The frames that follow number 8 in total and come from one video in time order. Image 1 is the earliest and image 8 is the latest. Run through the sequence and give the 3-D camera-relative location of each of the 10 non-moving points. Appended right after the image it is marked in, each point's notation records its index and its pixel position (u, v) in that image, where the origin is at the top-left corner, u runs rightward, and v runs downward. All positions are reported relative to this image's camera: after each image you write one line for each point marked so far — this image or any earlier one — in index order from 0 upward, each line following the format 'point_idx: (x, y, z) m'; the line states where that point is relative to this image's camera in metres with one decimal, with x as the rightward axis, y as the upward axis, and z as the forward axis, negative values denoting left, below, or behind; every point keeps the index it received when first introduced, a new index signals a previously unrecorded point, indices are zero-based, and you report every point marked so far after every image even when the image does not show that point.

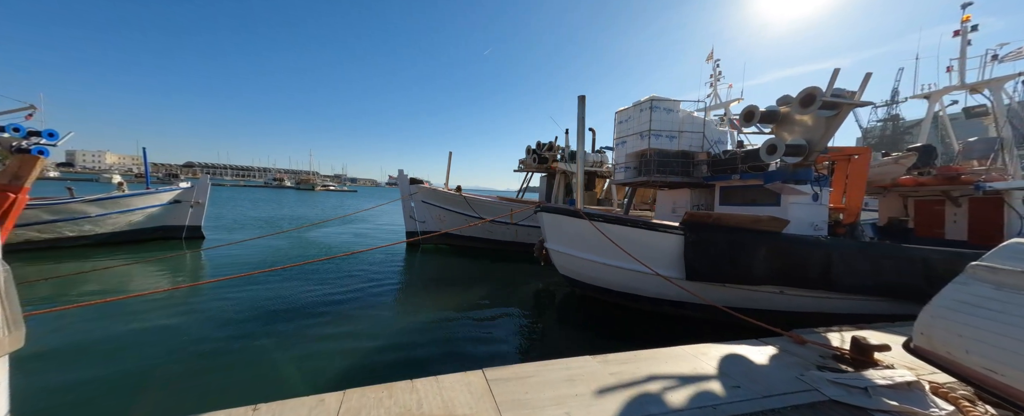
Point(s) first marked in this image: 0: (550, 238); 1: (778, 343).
0: (+0.7, -0.5, +5.4) m
1: (+1.8, -0.9, +2.3) m
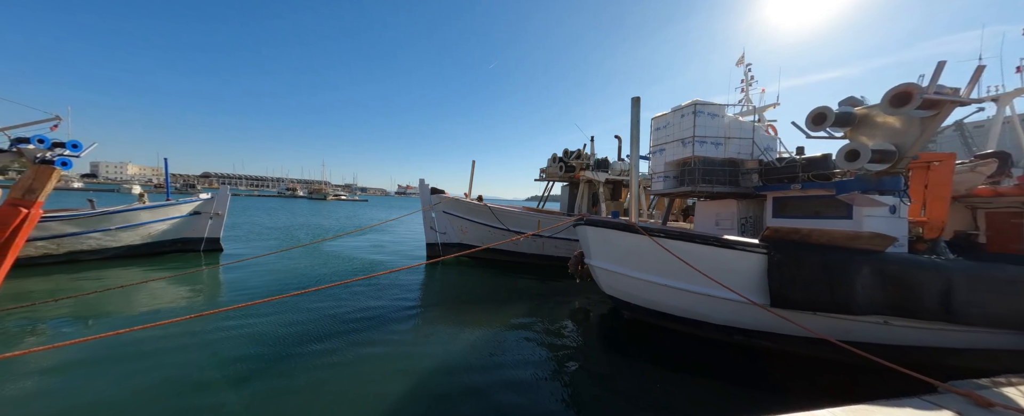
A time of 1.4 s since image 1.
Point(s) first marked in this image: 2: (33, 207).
0: (+1.3, -0.7, +4.9) m
1: (+2.3, -1.0, +1.8) m
2: (-5.1, 0.0, +3.6) m
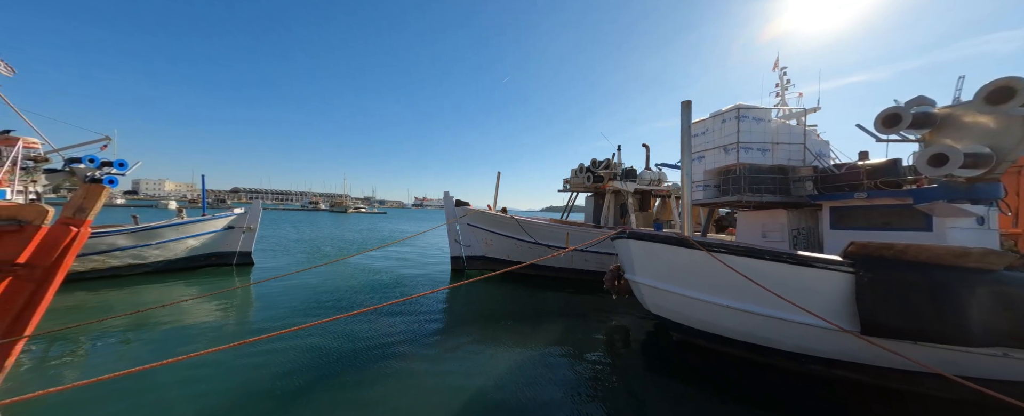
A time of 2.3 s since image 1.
0: (+1.8, -0.9, +4.6) m
1: (+2.7, -1.1, +1.4) m
2: (-4.6, -0.2, +3.6) m
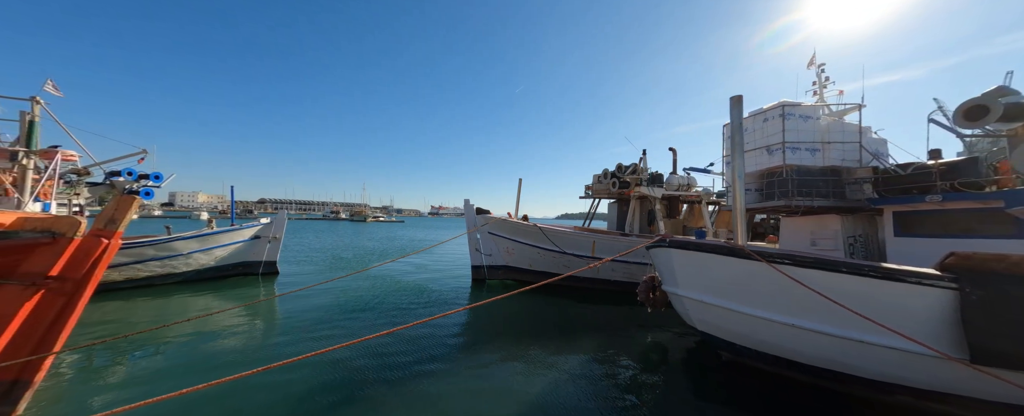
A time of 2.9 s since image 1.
0: (+2.3, -1.0, +4.2) m
1: (+3.0, -1.1, +1.0) m
2: (-4.2, -0.3, +3.6) m
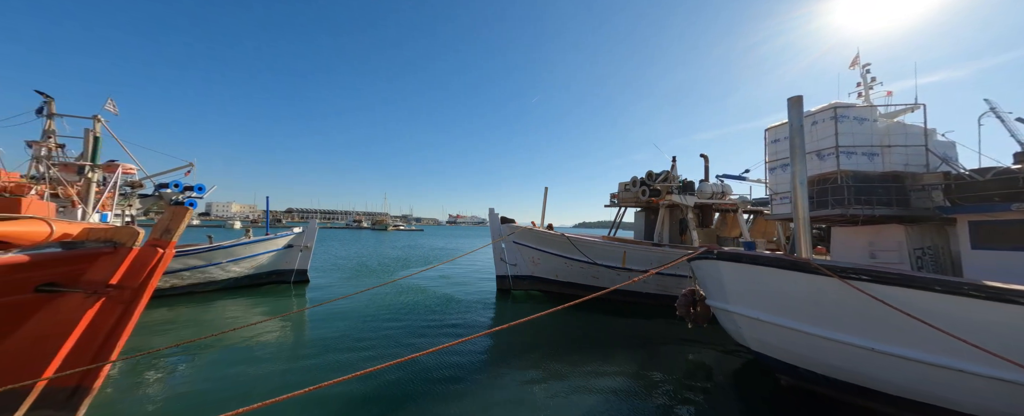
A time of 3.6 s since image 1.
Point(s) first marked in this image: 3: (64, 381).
0: (+2.7, -1.1, +4.0) m
1: (+3.3, -1.1, +0.7) m
2: (-3.8, -0.4, +3.7) m
3: (-4.4, -1.7, +3.3) m
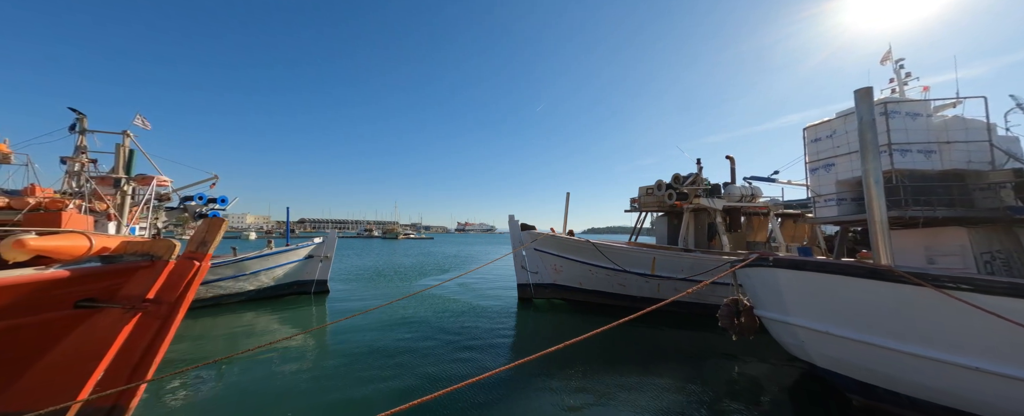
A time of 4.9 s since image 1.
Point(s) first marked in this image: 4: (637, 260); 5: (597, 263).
0: (+3.2, -1.1, +3.7) m
1: (+3.7, -1.1, +0.4) m
2: (-3.3, -0.5, +3.6) m
3: (-3.9, -1.8, +3.2) m
4: (+3.5, -1.5, +9.5) m
5: (+2.5, -1.6, +10.0) m
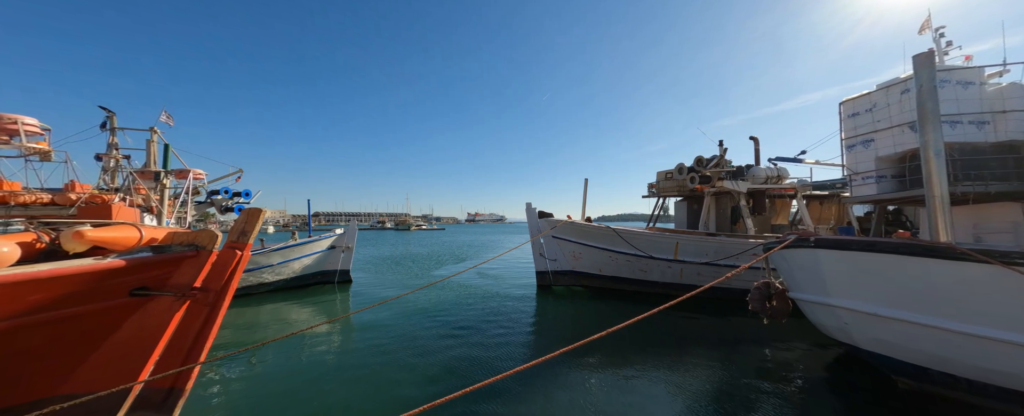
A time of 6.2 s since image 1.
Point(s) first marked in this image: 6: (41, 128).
0: (+3.6, -0.9, +3.6) m
1: (+4.0, -0.9, +0.2) m
2: (-2.9, -0.4, +3.7) m
3: (-3.5, -1.8, +3.4) m
4: (+4.1, -1.0, +9.4) m
5: (+3.1, -1.2, +9.9) m
6: (-9.6, +1.6, +6.8) m
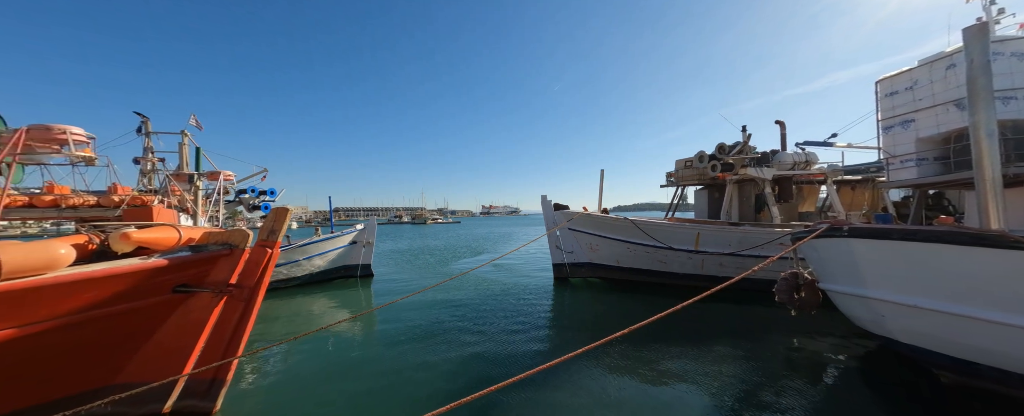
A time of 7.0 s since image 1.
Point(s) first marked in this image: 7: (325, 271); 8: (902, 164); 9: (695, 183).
0: (+3.8, -0.8, +3.4) m
1: (+4.0, -0.9, +0.1) m
2: (-2.7, -0.4, +3.8) m
3: (-3.3, -1.8, +3.6) m
4: (+4.6, -0.7, +9.2) m
5: (+3.7, -0.9, +9.8) m
6: (-9.2, +1.6, +7.2) m
7: (-6.9, -2.3, +12.5) m
8: (+6.3, +0.7, +5.4) m
9: (+6.3, +0.8, +11.1) m
